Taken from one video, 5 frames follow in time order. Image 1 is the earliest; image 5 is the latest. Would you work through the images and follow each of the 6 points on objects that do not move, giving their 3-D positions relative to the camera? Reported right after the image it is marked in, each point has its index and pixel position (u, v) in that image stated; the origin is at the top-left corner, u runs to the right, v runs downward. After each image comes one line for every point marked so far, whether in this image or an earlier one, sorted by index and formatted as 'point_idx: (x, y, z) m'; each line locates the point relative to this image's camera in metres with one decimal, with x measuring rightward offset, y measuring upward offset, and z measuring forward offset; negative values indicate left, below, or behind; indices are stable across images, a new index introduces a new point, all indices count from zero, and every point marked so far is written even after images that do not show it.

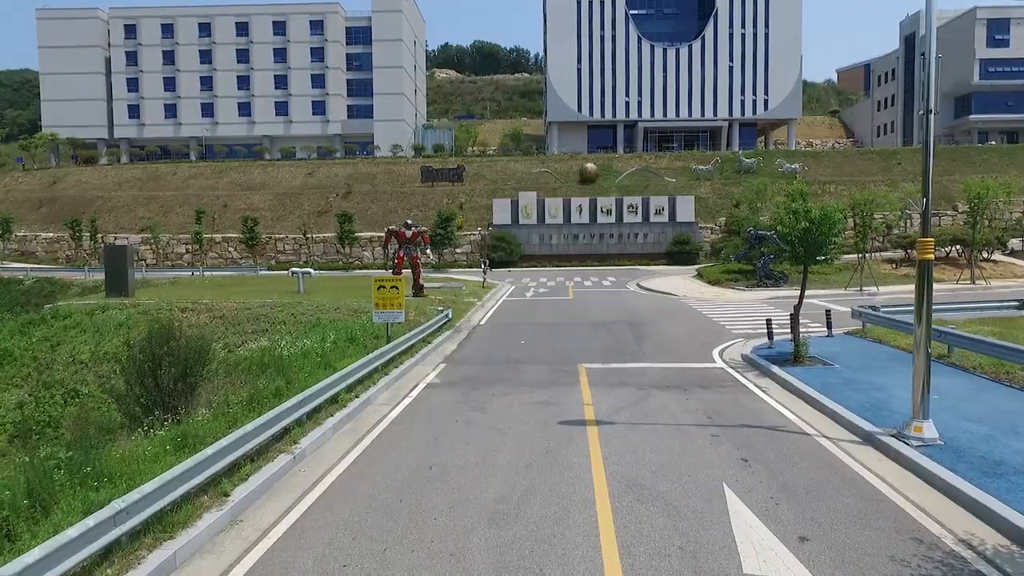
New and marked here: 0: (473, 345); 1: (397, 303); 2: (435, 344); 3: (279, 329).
0: (-1.2, -1.7, +18.4) m
1: (-2.9, -0.4, +15.1) m
2: (-2.2, -1.7, +17.6) m
3: (-7.3, -1.3, +19.9) m
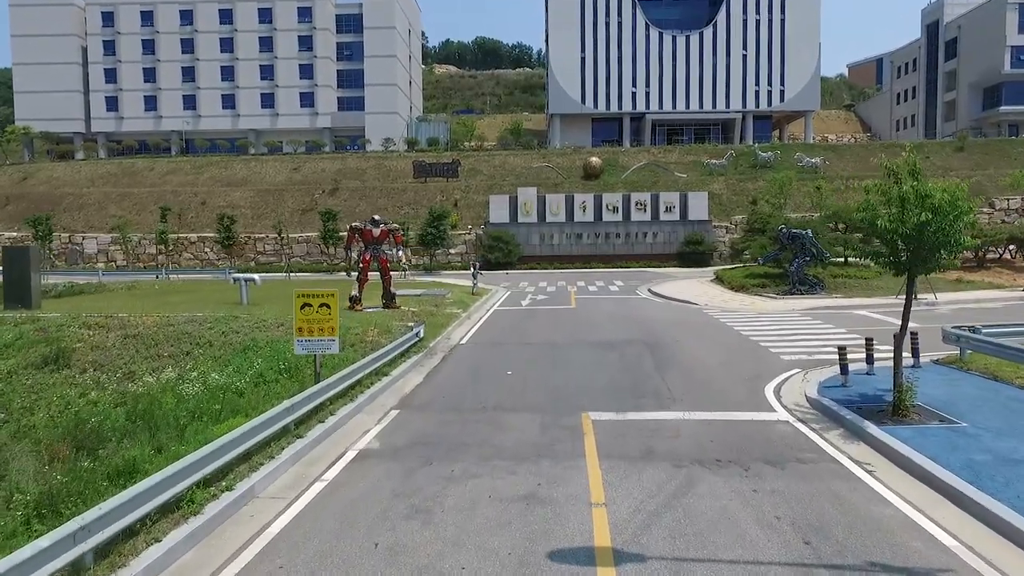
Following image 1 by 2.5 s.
0: (-1.6, -2.0, +14.1) m
1: (-3.2, -0.7, +10.8) m
2: (-2.5, -2.0, +13.3) m
3: (-7.7, -1.6, +15.6) m
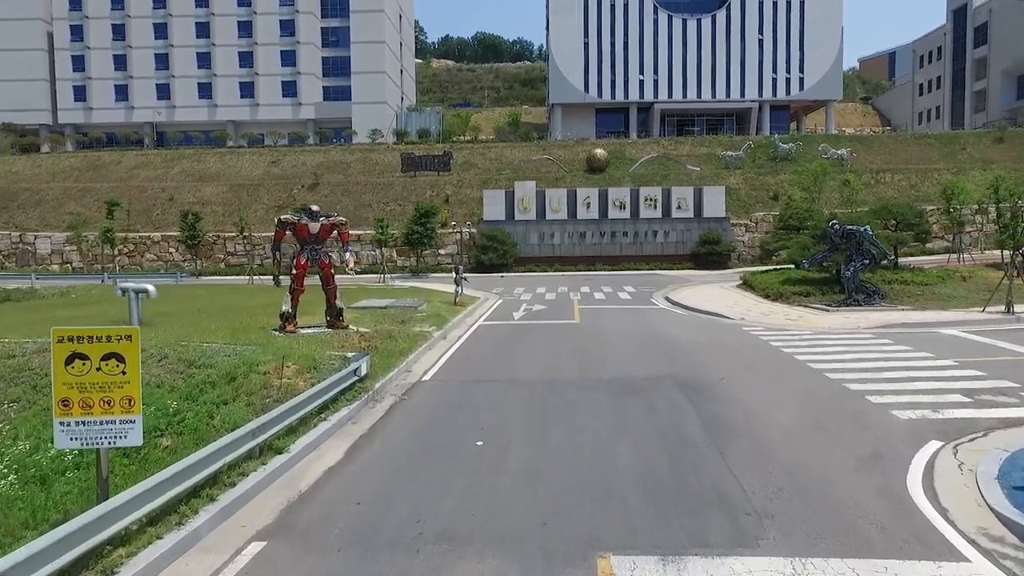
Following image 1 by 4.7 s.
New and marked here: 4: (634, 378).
0: (-2.0, -2.4, +9.0) m
1: (-3.7, -1.0, +5.7) m
2: (-3.0, -2.3, +8.2) m
3: (-8.1, -2.0, +10.5) m
4: (+2.5, -1.8, +12.8) m
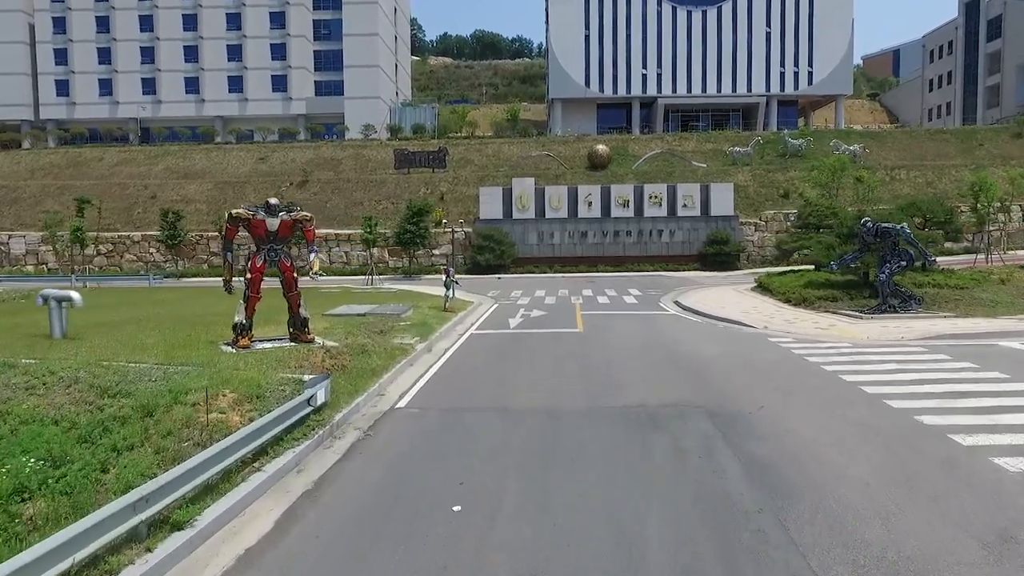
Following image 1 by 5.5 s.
0: (-2.1, -2.5, +6.7) m
1: (-3.8, -1.2, +3.4) m
2: (-3.1, -2.4, +5.9) m
3: (-8.2, -2.1, +8.2) m
4: (+2.4, -2.0, +10.5) m
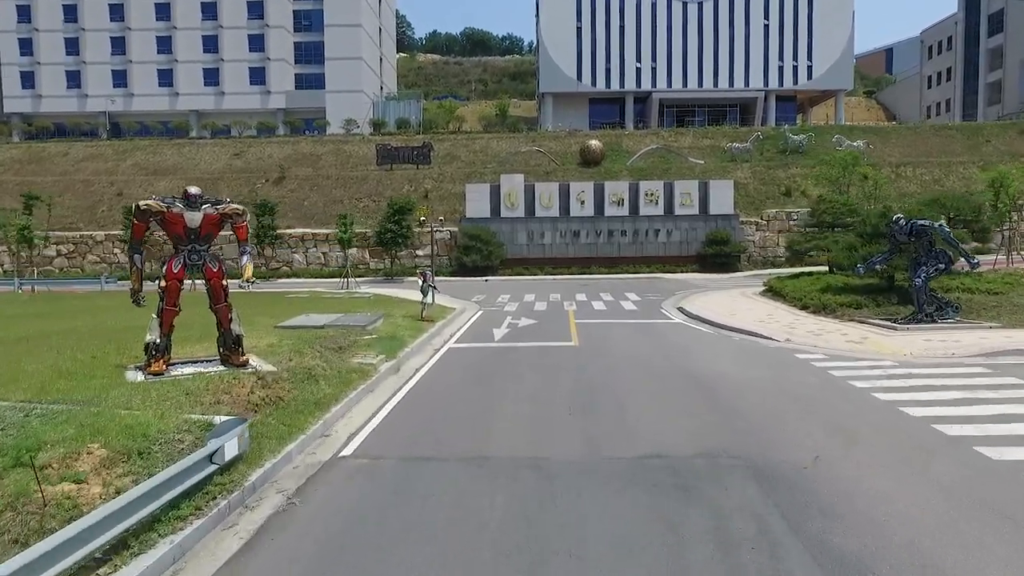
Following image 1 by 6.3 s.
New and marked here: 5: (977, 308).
0: (-2.3, -2.7, +4.2) m
1: (-4.0, -1.3, +0.9) m
2: (-3.3, -2.6, +3.4) m
3: (-8.5, -2.3, +5.6) m
4: (+2.1, -2.1, +8.0) m
5: (+14.1, -0.5, +19.0) m
